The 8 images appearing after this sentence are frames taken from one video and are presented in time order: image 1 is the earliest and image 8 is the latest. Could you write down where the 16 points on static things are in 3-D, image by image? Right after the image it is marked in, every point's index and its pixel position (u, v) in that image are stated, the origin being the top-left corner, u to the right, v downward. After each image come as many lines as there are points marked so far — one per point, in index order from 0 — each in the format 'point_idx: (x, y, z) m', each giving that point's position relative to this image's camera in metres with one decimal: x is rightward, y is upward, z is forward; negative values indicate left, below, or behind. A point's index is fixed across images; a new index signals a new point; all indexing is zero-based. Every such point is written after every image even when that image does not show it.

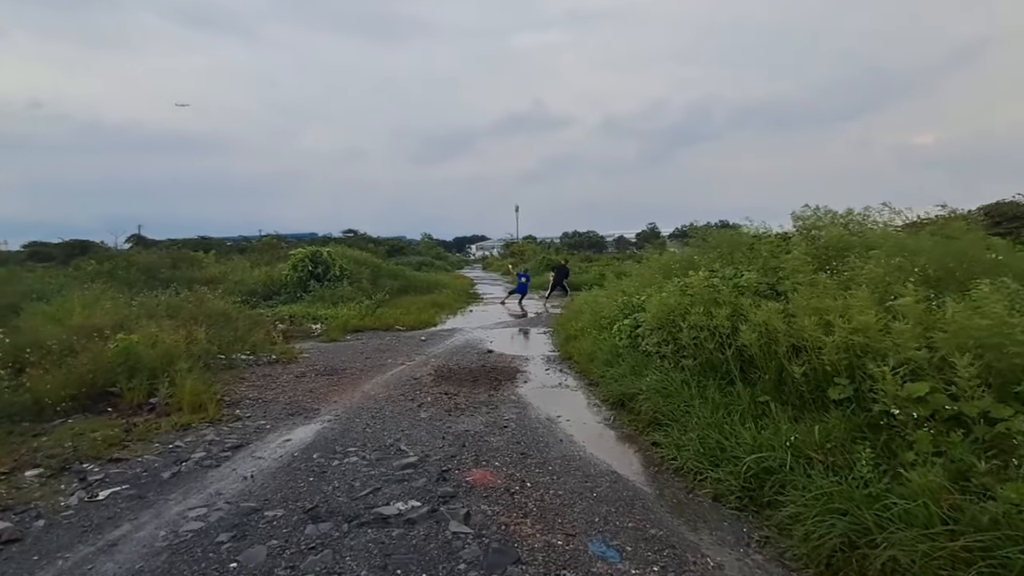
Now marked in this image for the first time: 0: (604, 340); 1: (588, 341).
0: (+1.7, -1.0, +10.7) m
1: (+1.5, -1.1, +11.5) m
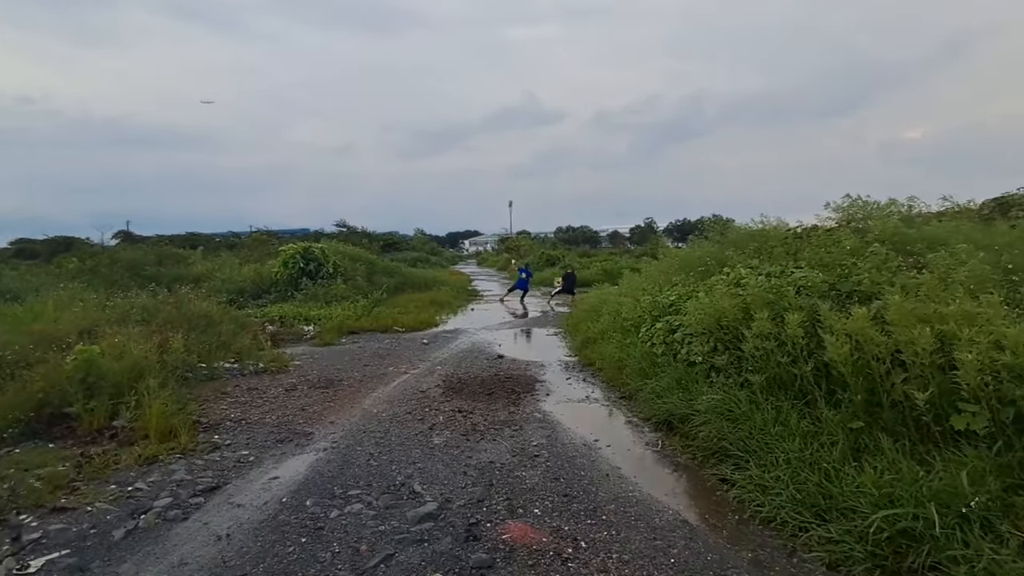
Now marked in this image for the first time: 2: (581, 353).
0: (+2.0, -1.0, +9.6) m
1: (+1.7, -1.0, +10.3) m
2: (+1.4, -1.3, +11.7) m
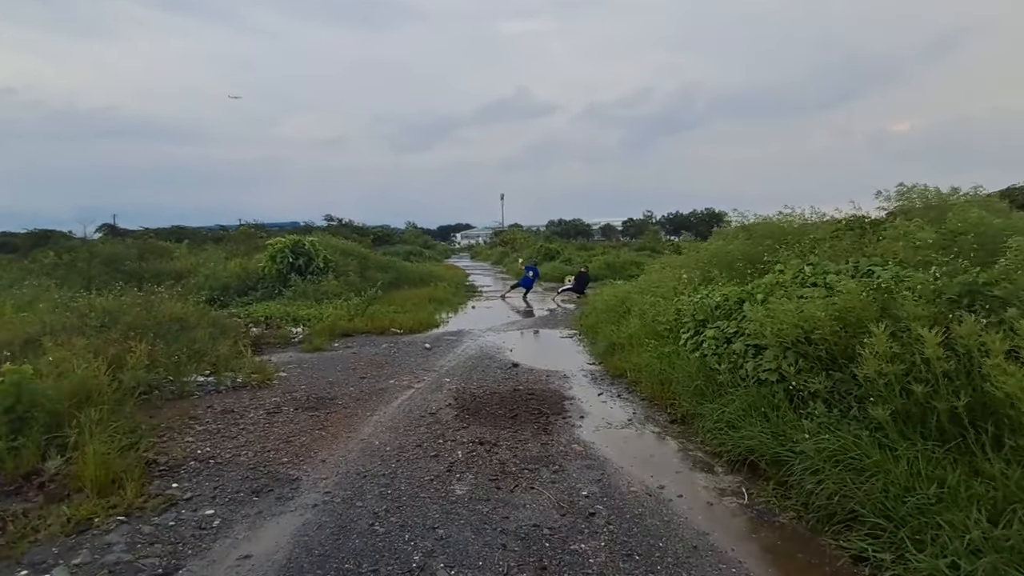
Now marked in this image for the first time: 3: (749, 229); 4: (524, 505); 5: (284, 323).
0: (+2.3, -1.0, +8.2) m
1: (+2.0, -1.0, +9.0) m
2: (+1.6, -1.2, +10.3) m
3: (+5.3, +1.2, +13.6) m
4: (+0.1, -1.7, +4.7) m
5: (-5.7, -0.9, +15.2) m
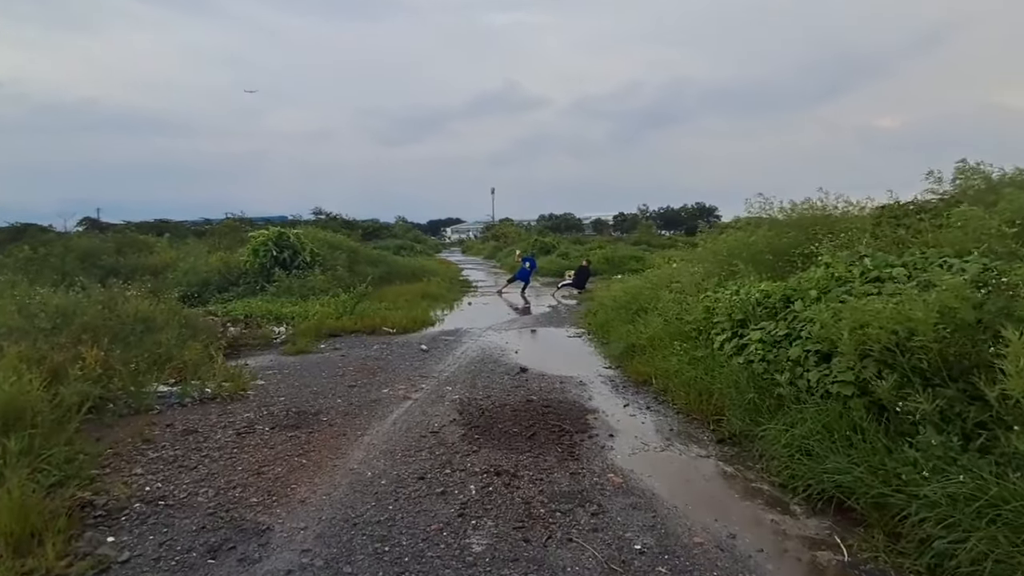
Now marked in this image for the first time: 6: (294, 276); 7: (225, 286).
0: (+2.4, -0.9, +7.2) m
1: (+2.2, -1.0, +7.9) m
2: (+1.8, -1.2, +9.2) m
3: (+5.4, +1.3, +12.5) m
4: (+0.3, -1.7, +3.6) m
5: (-5.7, -0.8, +14.0) m
6: (-7.1, +0.4, +19.7) m
7: (-9.3, 0.0, +19.6) m
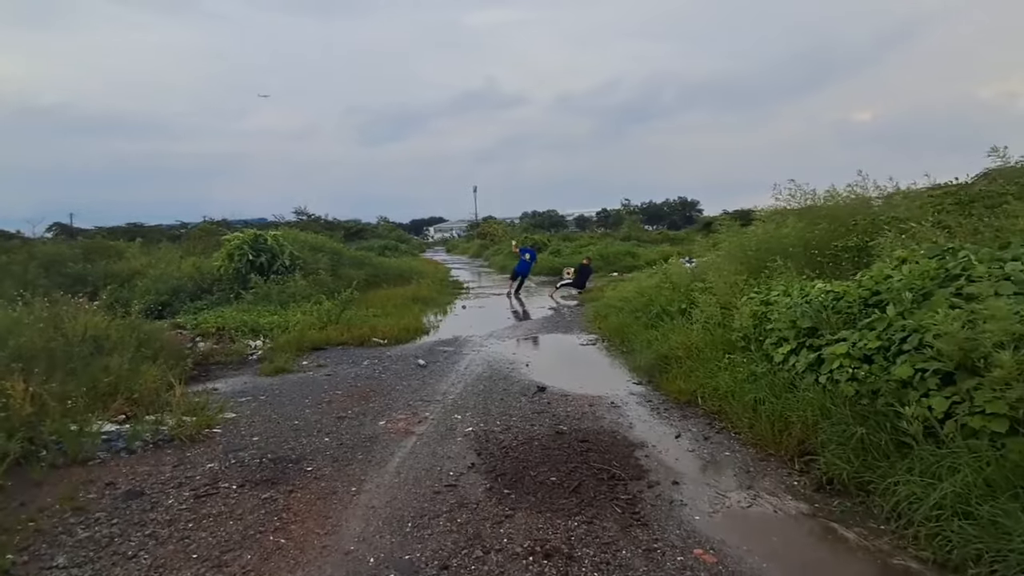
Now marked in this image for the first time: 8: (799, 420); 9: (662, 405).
0: (+2.7, -0.9, +5.9) m
1: (+2.4, -1.0, +6.6) m
2: (+2.0, -1.2, +8.0) m
3: (+5.4, +1.4, +11.3) m
4: (+0.7, -1.7, +2.3) m
5: (-5.6, -1.0, +12.6) m
6: (-7.2, +0.2, +18.2) m
7: (-9.4, -0.2, +18.1) m
8: (+2.5, -1.2, +5.3) m
9: (+1.7, -1.4, +7.0) m
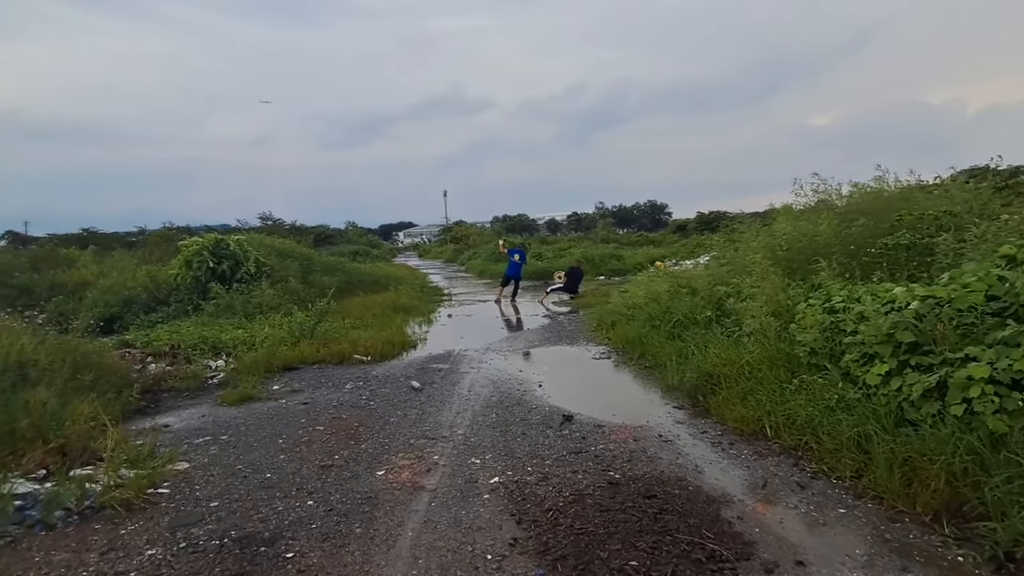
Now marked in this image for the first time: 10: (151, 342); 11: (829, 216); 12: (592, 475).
0: (+3.0, -1.0, +4.7) m
1: (+2.7, -1.1, +5.4) m
2: (+2.2, -1.3, +6.7) m
3: (+5.4, +1.3, +10.3) m
4: (+1.2, -1.8, +1.0) m
5: (-5.6, -1.2, +10.9) m
6: (-7.5, -0.1, +16.5) m
7: (-9.7, -0.5, +16.2) m
8: (+2.9, -1.2, +4.1) m
9: (+2.0, -1.4, +5.8) m
10: (-7.1, -1.0, +11.9) m
11: (+5.4, +1.3, +10.3) m
12: (+0.7, -1.5, +4.9) m
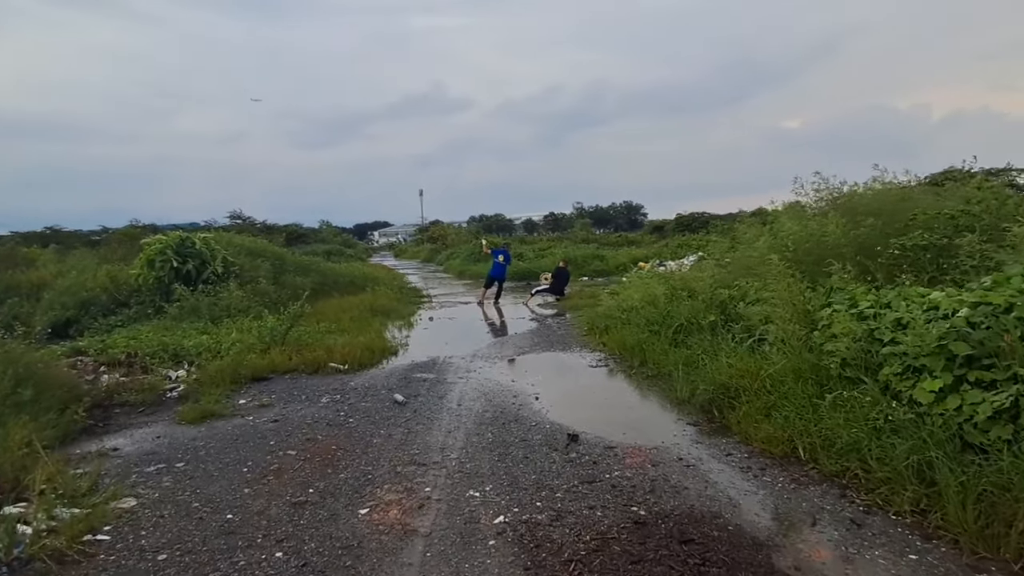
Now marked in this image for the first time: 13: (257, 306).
0: (+3.0, -1.0, +4.1) m
1: (+2.7, -1.1, +4.8) m
2: (+2.2, -1.3, +6.1) m
3: (+5.3, +1.3, +9.8) m
4: (+1.4, -1.8, +0.3) m
5: (-5.8, -1.2, +10.0) m
6: (-7.9, -0.1, +15.5) m
7: (-10.1, -0.5, +15.1) m
8: (+3.0, -1.2, +3.5) m
9: (+2.0, -1.5, +5.1) m
10: (-7.3, -1.1, +10.9) m
11: (+5.2, +1.3, +9.7) m
12: (+0.7, -1.6, +4.2) m
13: (-6.3, -0.4, +15.0) m
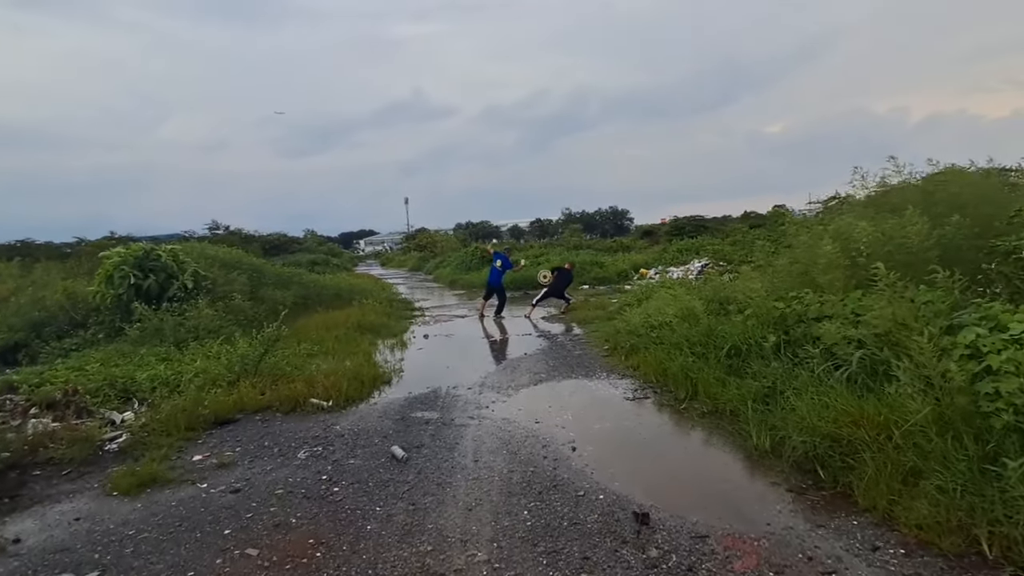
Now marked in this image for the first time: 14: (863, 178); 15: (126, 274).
0: (+3.4, -1.1, +2.6) m
1: (+3.1, -1.2, +3.3) m
2: (+2.5, -1.5, +4.5) m
3: (+5.5, +1.2, +8.3) m
4: (+1.9, -1.9, -1.3) m
5: (-5.6, -1.5, +8.2) m
6: (-7.8, -0.5, +13.7) m
7: (-10.0, -1.0, +13.3) m
8: (+3.3, -1.4, +2.0) m
9: (+2.4, -1.6, +3.6) m
10: (-7.1, -1.4, +9.1) m
11: (+5.4, +1.1, +8.3) m
12: (+1.1, -1.7, +2.6) m
13: (-6.2, -0.8, +13.2) m
14: (+4.9, +1.5, +8.3) m
15: (-9.2, +0.3, +14.4) m
